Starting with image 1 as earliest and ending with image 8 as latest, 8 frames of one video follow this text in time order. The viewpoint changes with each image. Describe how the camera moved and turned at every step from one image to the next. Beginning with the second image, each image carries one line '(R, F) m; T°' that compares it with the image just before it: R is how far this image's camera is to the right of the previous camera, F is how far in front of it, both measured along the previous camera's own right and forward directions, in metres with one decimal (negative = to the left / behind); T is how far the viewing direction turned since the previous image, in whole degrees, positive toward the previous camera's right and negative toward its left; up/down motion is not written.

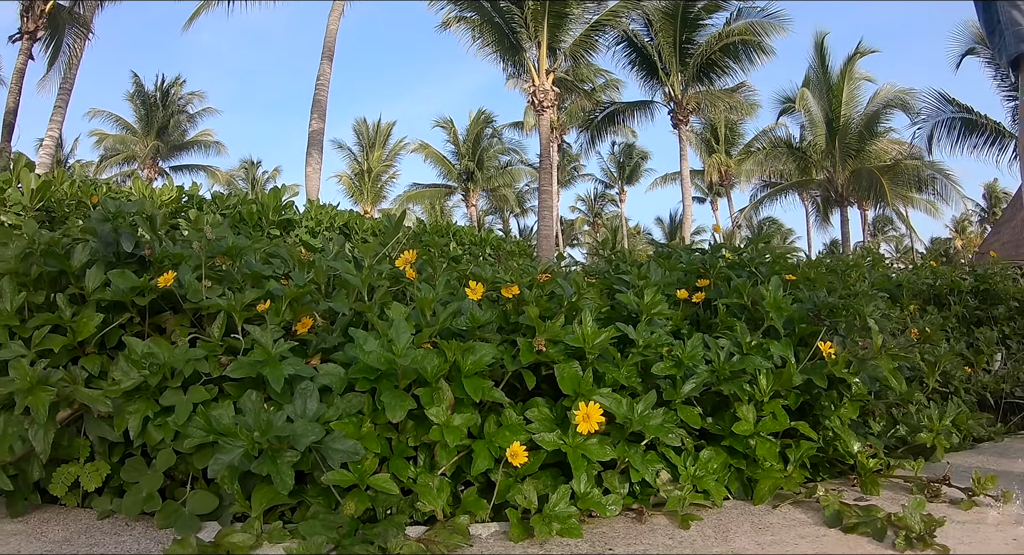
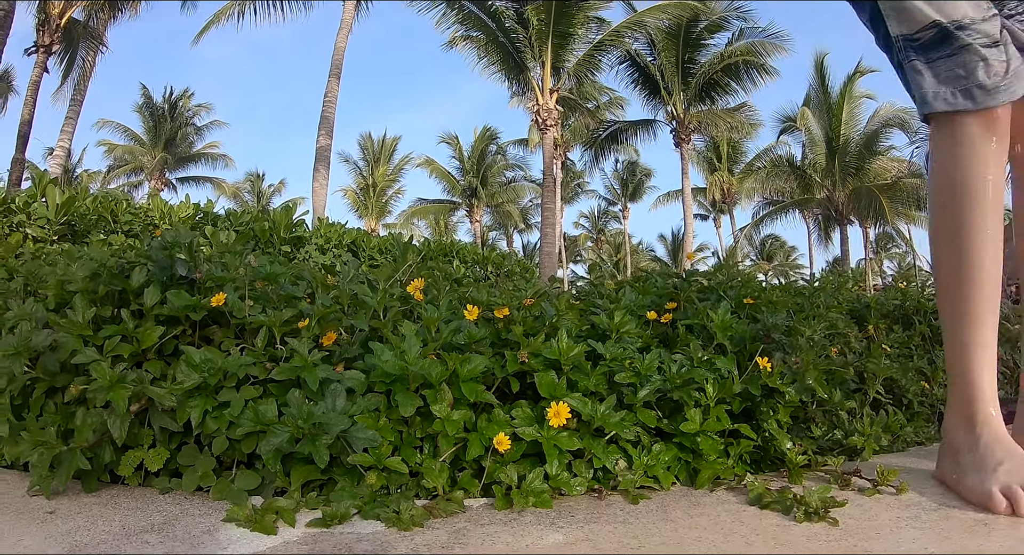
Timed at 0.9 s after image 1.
(0.0, -0.3) m; 0°
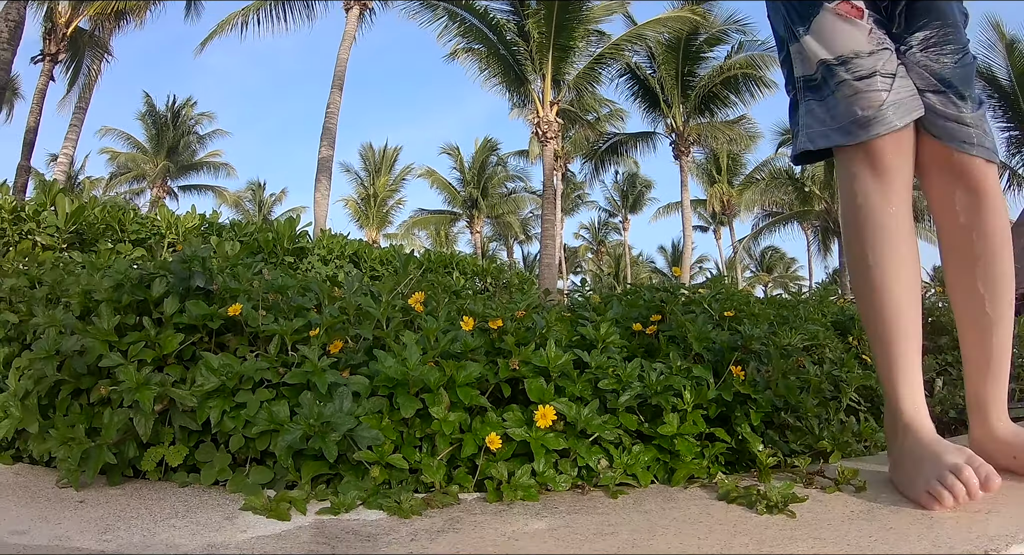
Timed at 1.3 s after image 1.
(0.0, -0.1) m; 0°
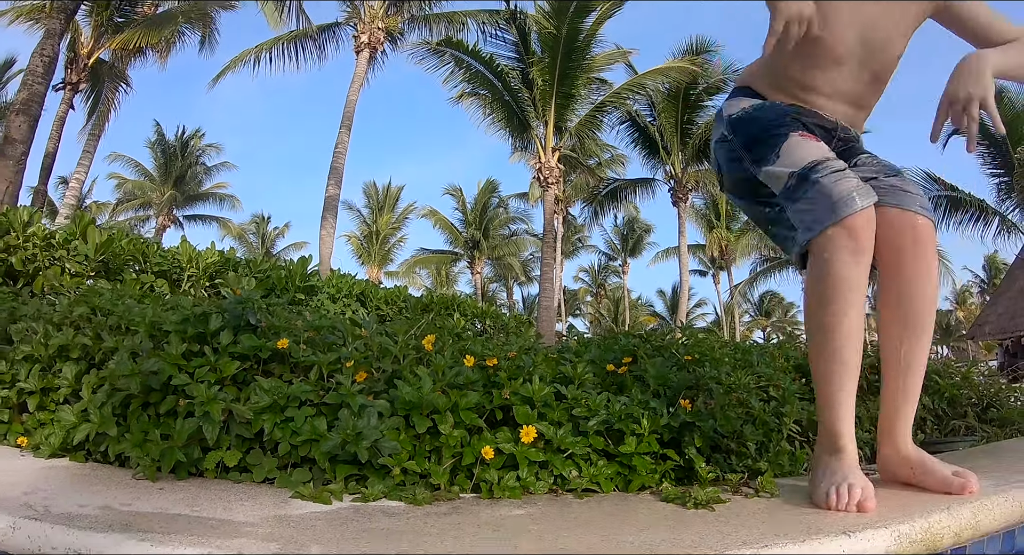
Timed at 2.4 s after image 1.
(0.0, -0.4) m; 0°
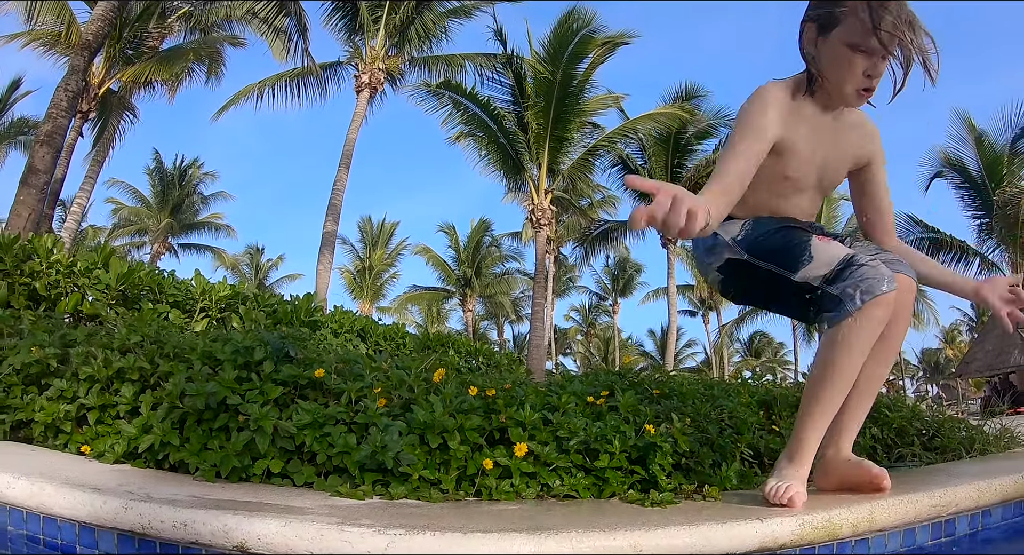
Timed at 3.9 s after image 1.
(0.0, -0.5) m; +1°
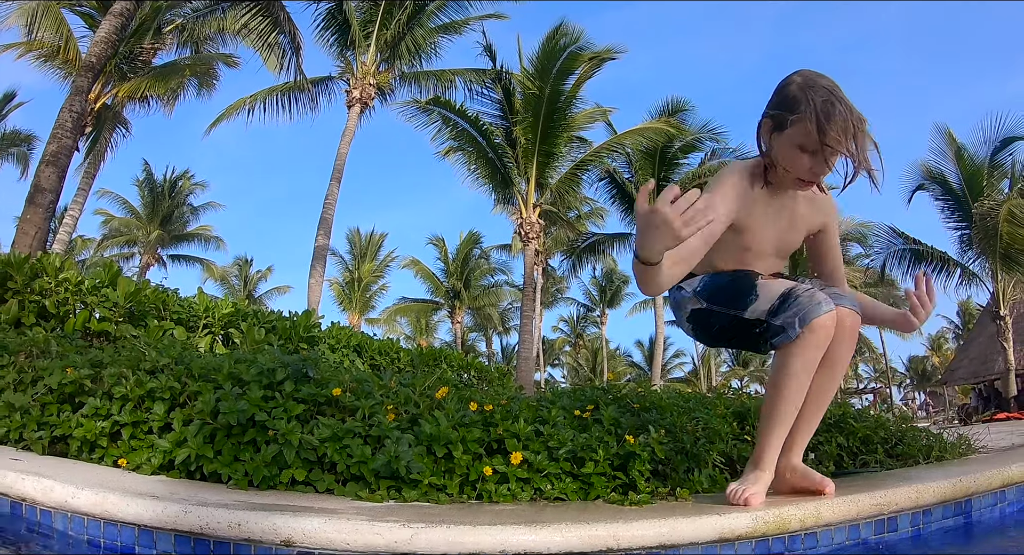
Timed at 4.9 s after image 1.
(0.0, -0.3) m; +1°
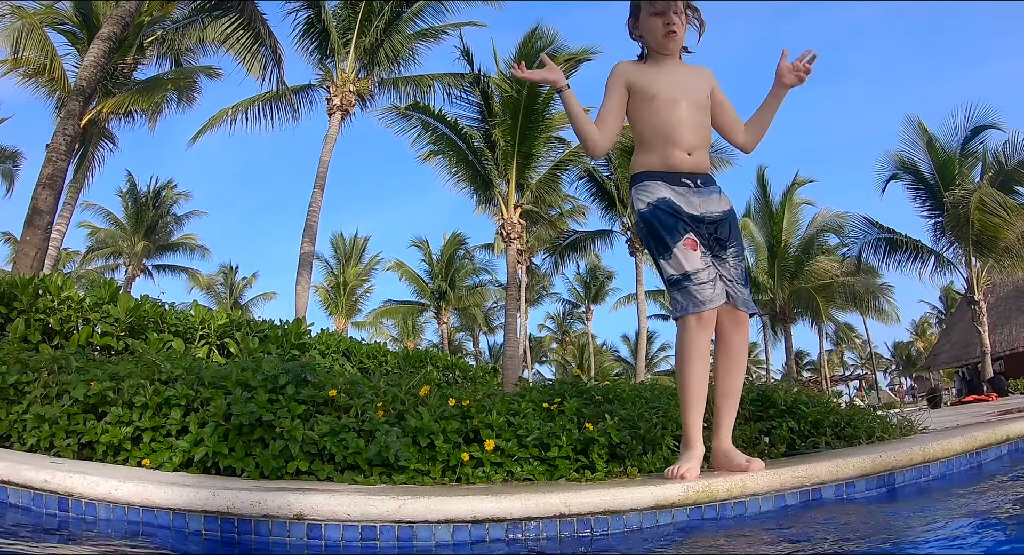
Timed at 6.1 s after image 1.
(+0.1, -0.4) m; +1°
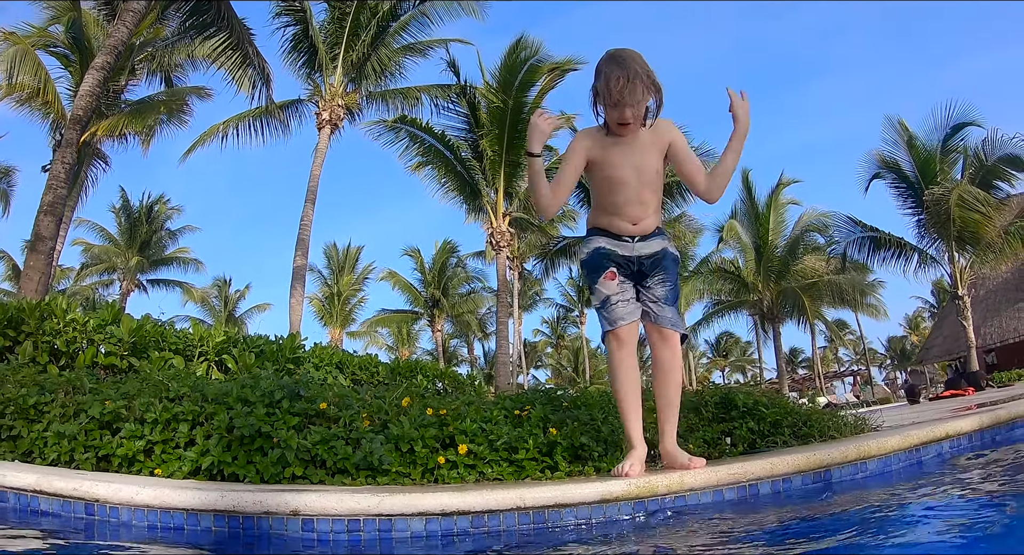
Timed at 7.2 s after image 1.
(+0.1, -0.4) m; +1°
